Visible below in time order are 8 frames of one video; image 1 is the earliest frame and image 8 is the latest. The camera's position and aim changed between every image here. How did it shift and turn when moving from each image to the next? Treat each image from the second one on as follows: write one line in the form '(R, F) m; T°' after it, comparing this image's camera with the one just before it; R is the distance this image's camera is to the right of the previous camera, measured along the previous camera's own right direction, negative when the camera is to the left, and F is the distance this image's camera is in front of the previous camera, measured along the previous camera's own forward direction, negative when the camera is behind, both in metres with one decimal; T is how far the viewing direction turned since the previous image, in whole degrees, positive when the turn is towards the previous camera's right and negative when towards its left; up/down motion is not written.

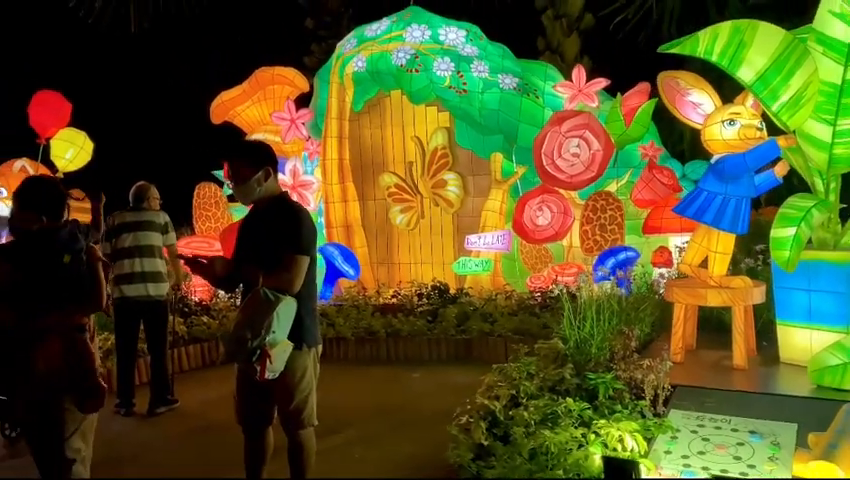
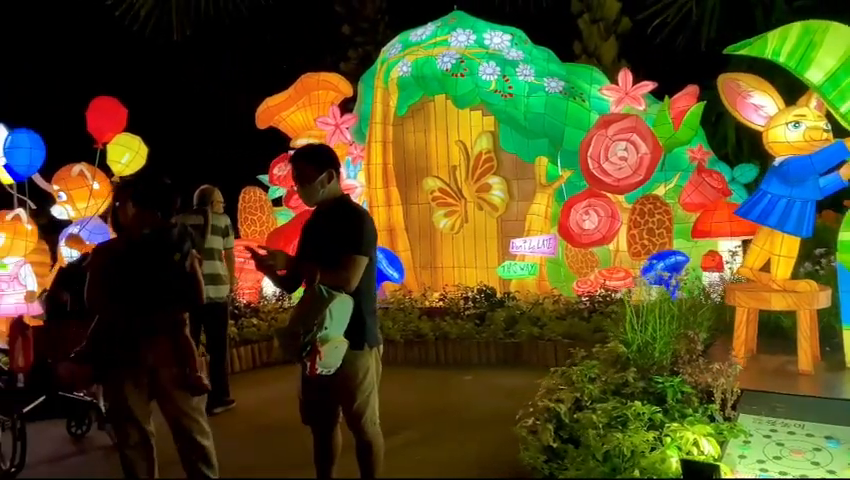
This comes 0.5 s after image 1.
(-0.2, 0.0) m; -2°
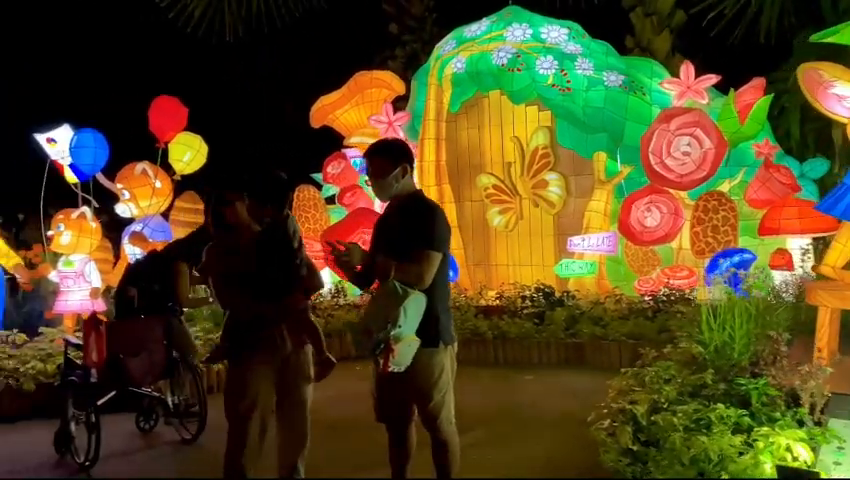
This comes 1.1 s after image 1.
(-0.2, +0.1) m; -3°
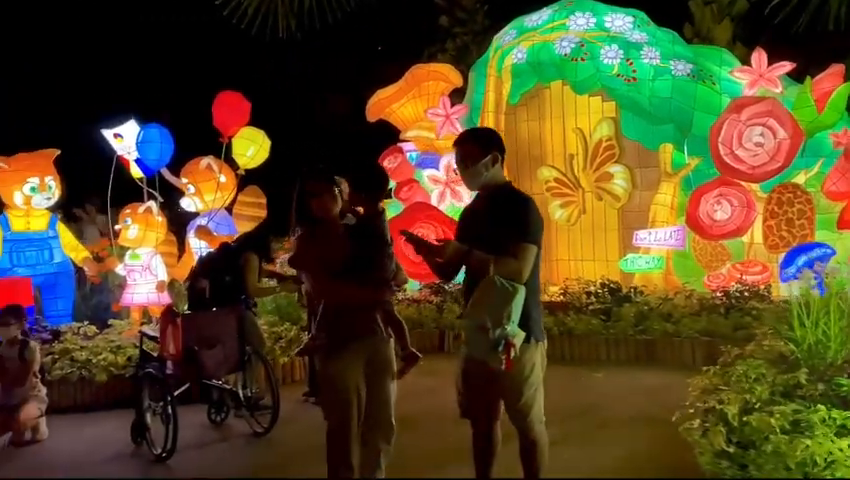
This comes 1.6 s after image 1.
(-0.2, +0.1) m; -3°
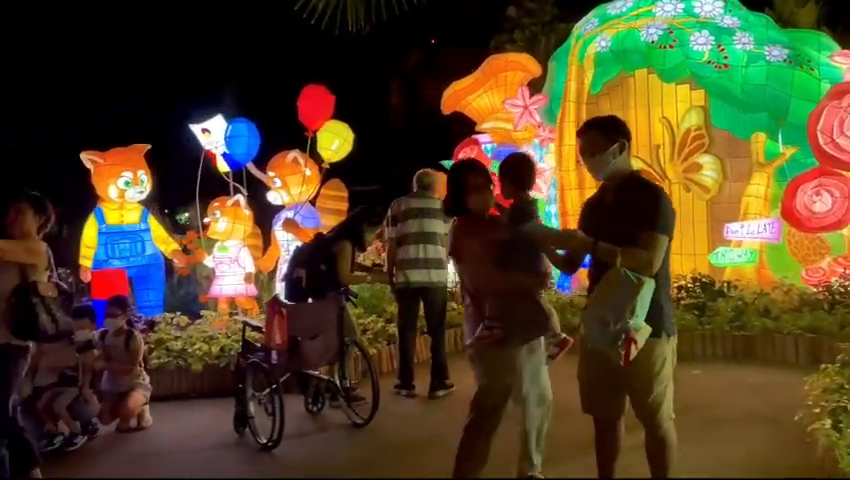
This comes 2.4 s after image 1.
(-0.3, +0.1) m; -4°
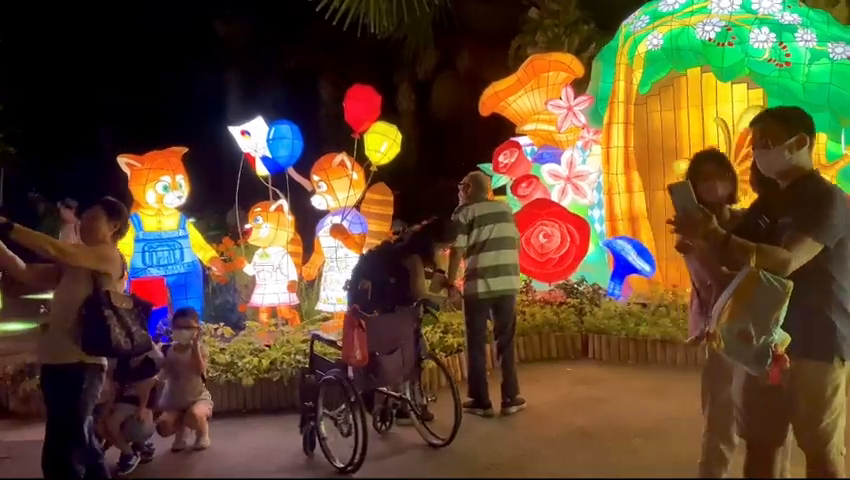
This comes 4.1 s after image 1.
(-0.6, +0.4) m; +1°
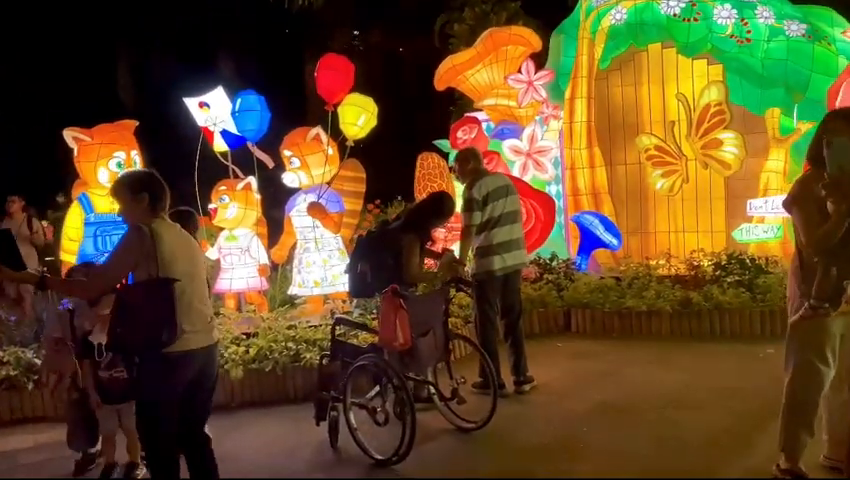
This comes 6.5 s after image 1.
(-1.0, +0.4) m; +9°
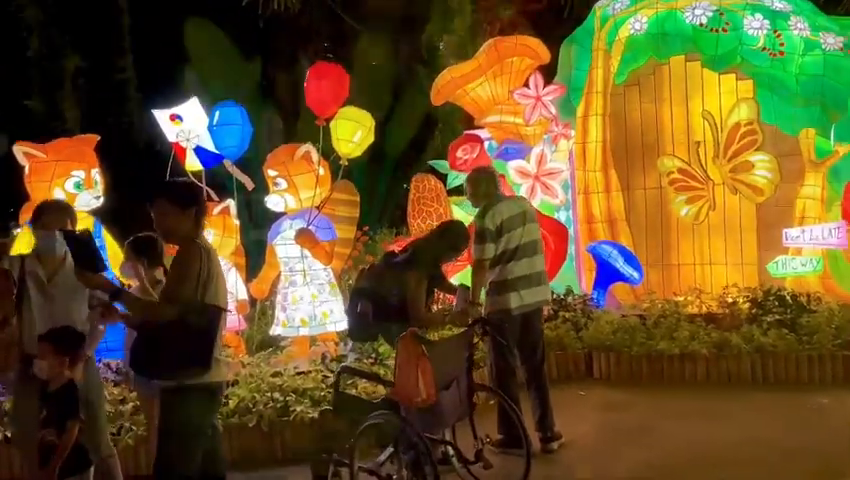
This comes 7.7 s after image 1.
(-0.2, +0.9) m; +1°
